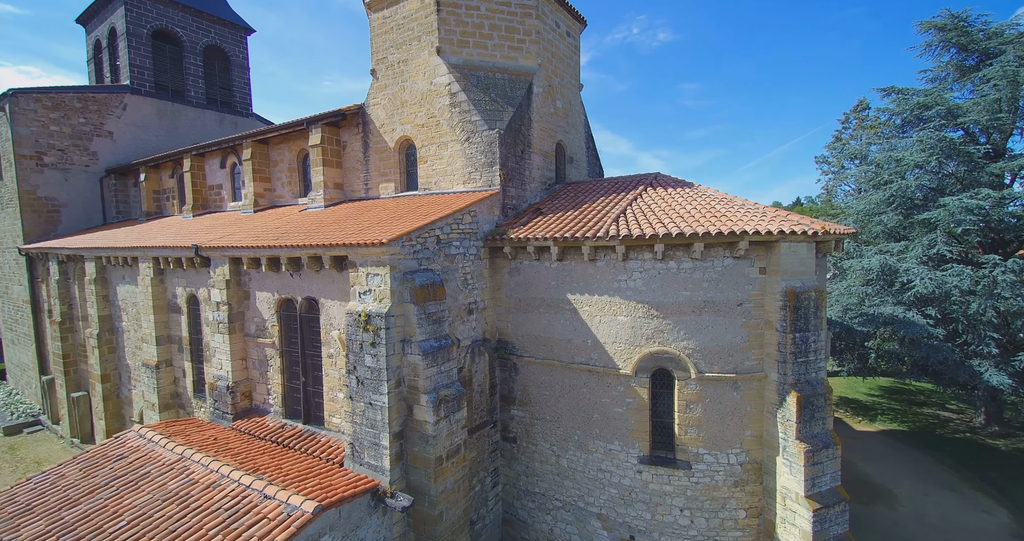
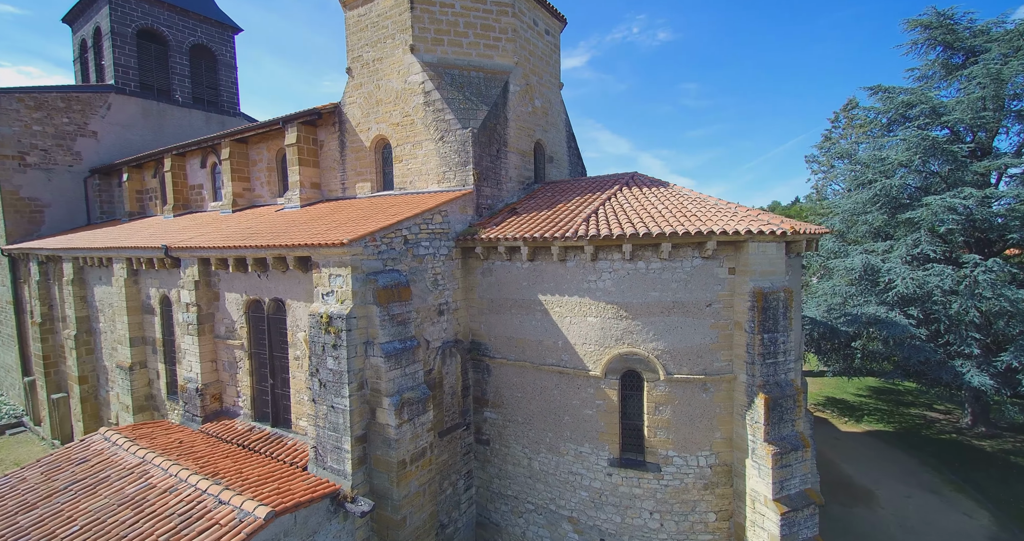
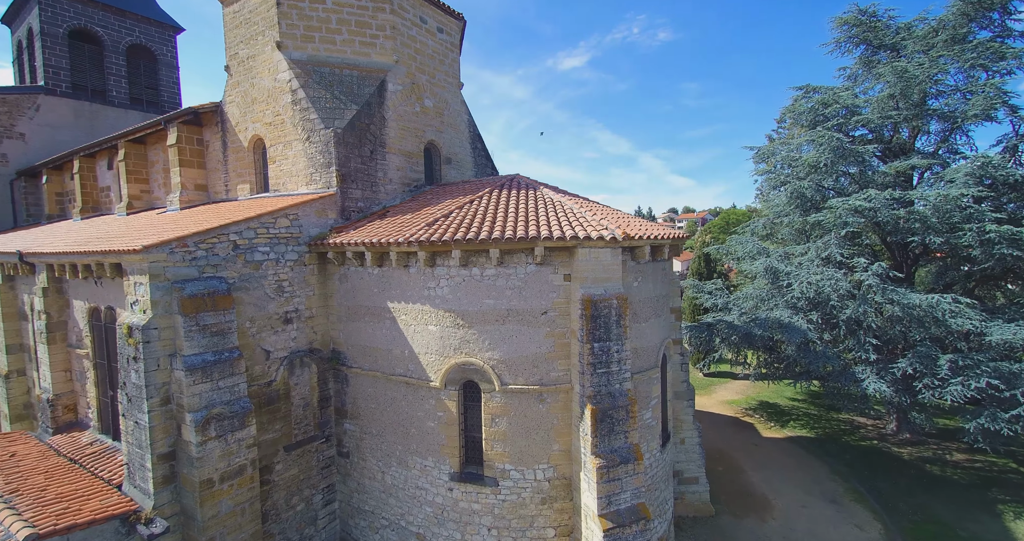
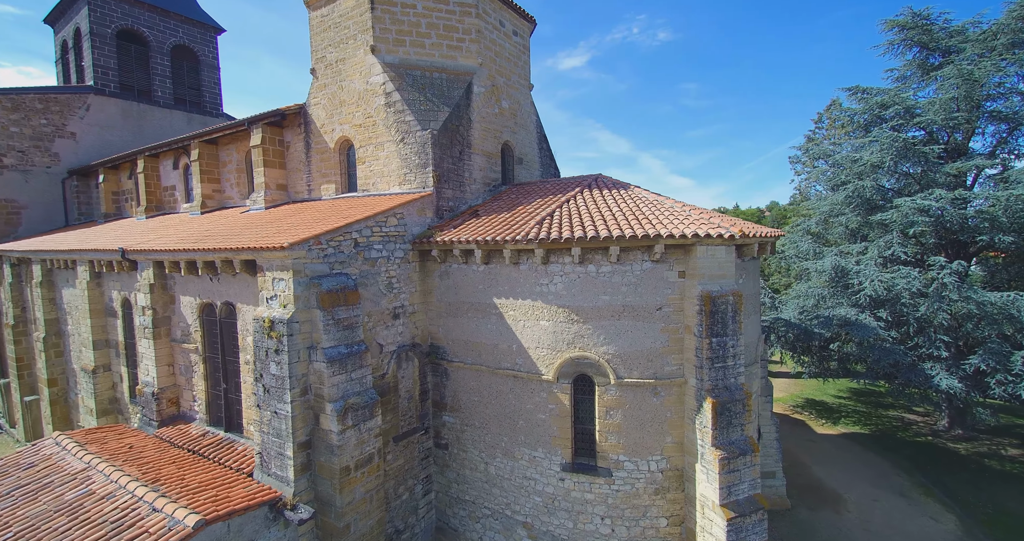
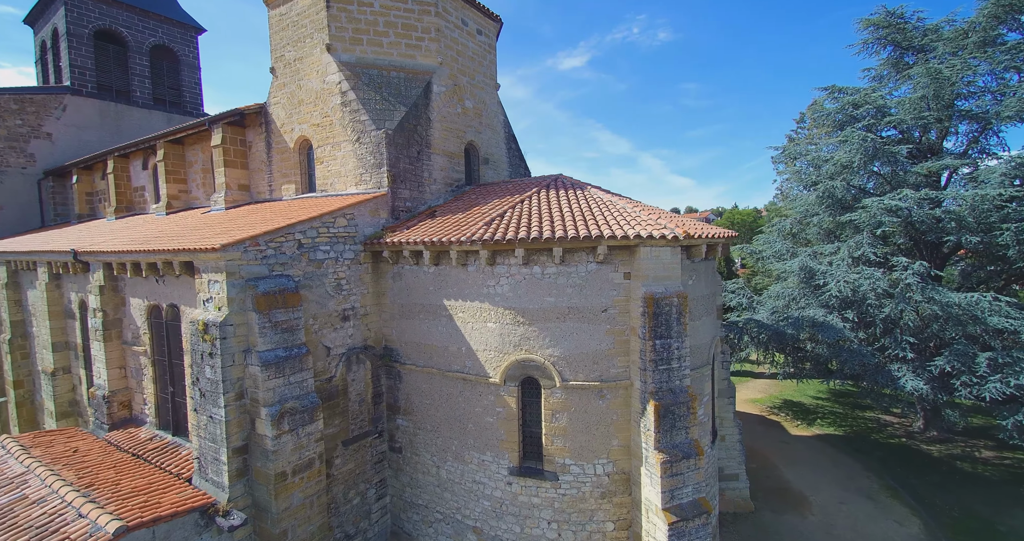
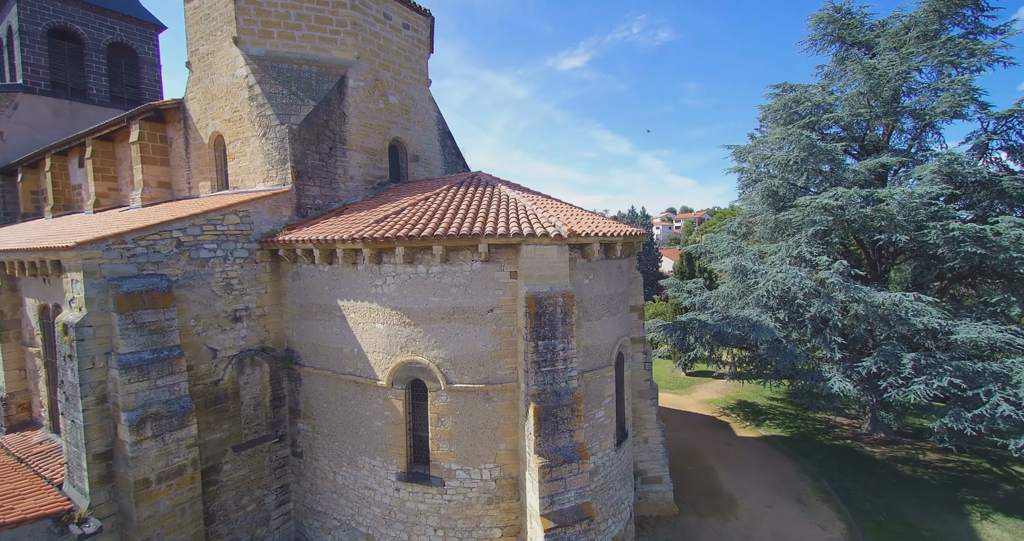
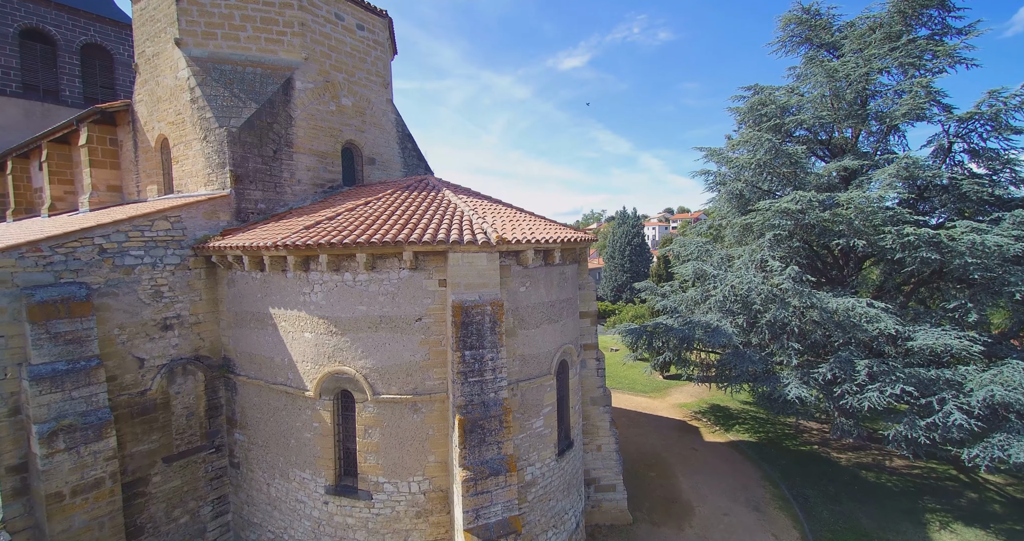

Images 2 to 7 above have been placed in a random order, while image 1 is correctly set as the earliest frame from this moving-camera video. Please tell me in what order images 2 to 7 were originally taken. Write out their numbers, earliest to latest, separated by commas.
2, 4, 5, 3, 6, 7
